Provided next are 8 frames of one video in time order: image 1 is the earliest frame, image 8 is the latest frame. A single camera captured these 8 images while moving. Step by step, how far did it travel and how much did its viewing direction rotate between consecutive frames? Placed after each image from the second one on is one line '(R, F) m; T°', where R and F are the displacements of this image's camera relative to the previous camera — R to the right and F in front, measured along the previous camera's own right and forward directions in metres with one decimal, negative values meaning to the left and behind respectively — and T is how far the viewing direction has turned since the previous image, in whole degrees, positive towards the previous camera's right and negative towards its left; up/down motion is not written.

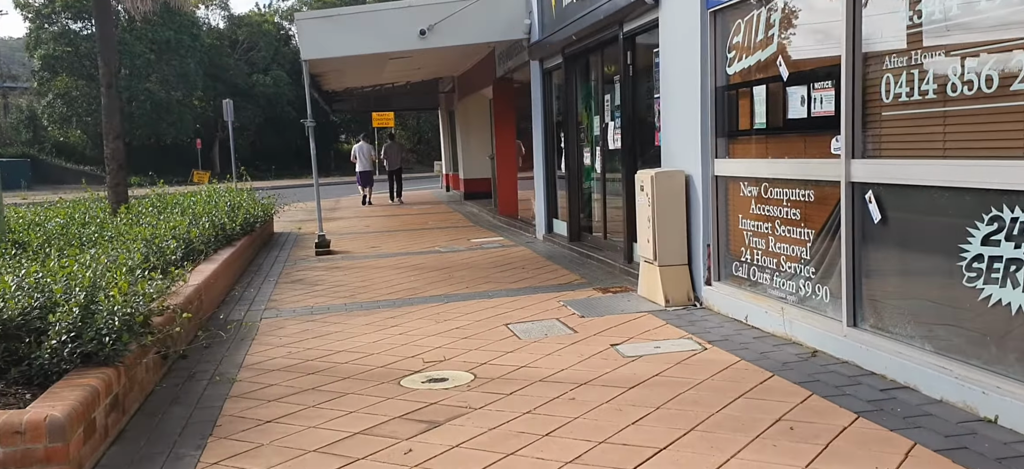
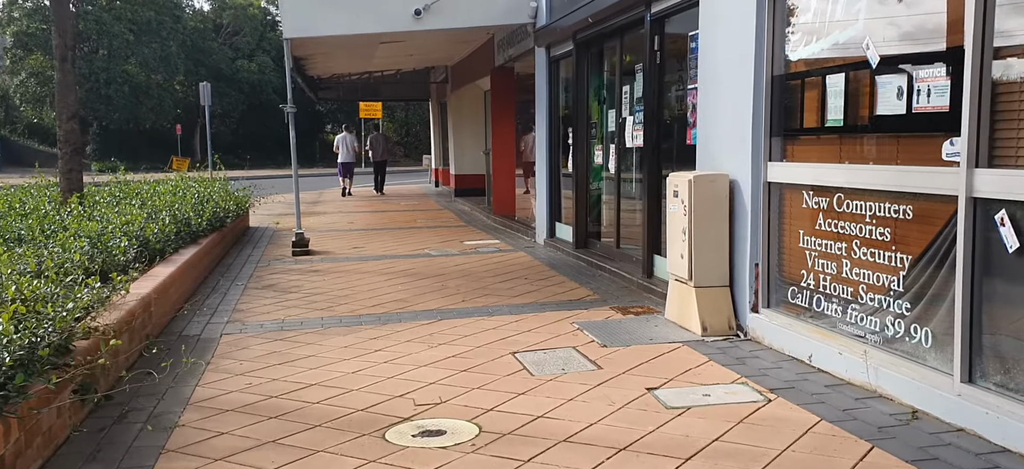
(-0.2, +1.2) m; +1°
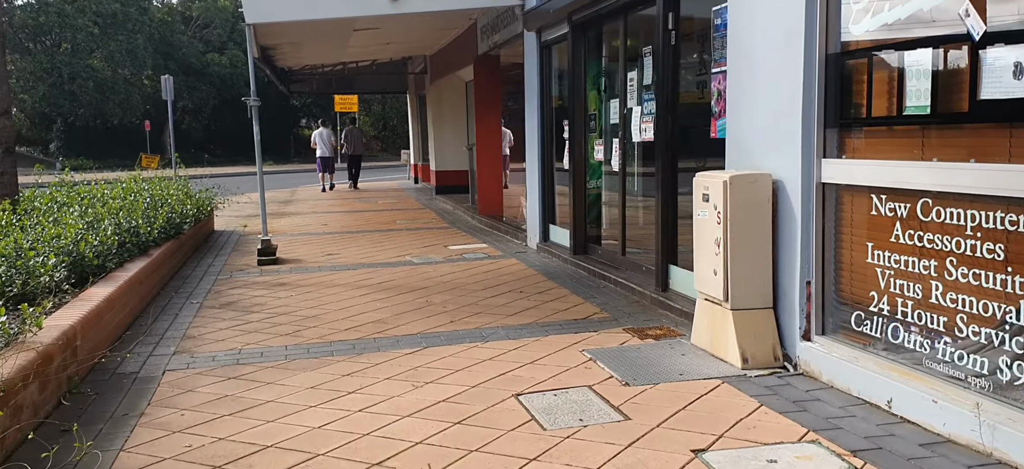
(-0.1, +1.1) m; +1°
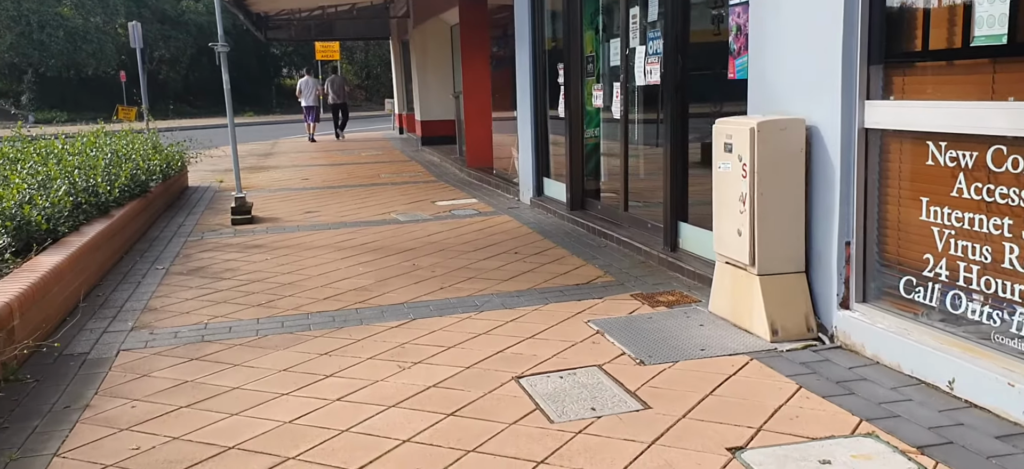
(0.0, +0.7) m; +1°
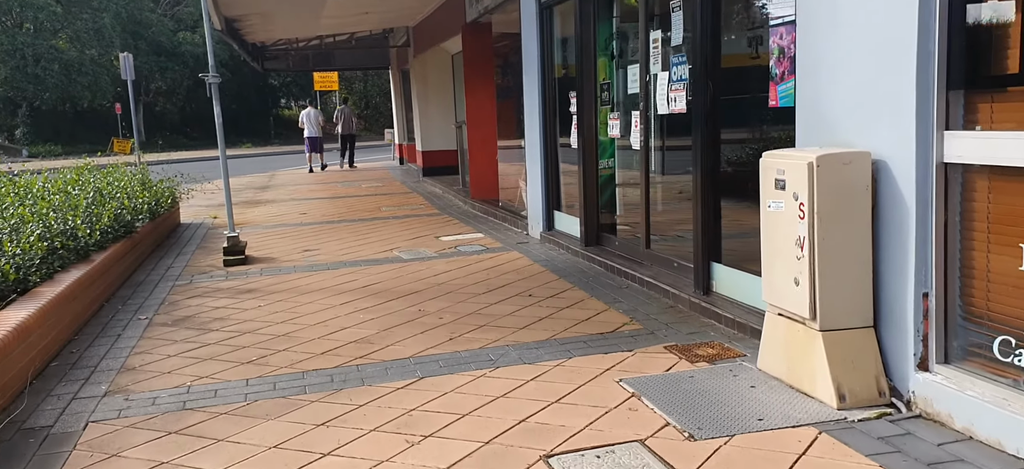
(-0.1, +0.6) m; 0°
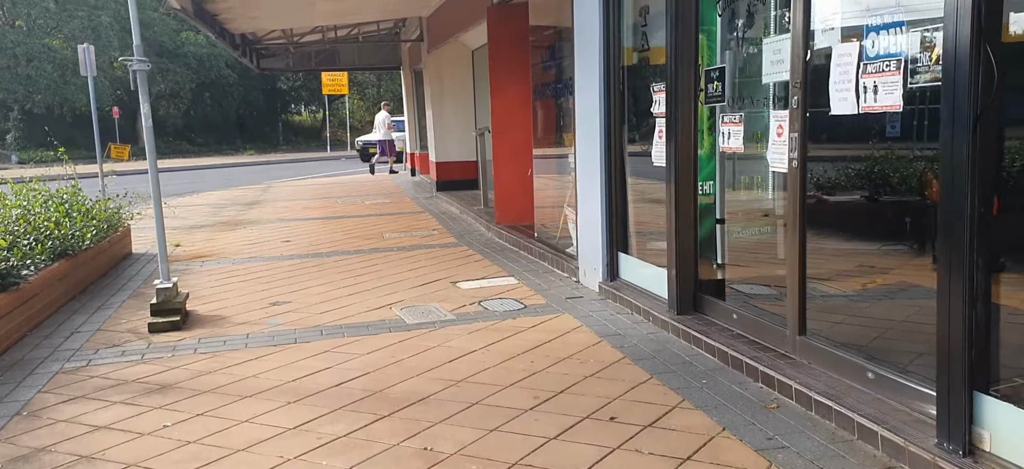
(-0.2, +2.8) m; -1°
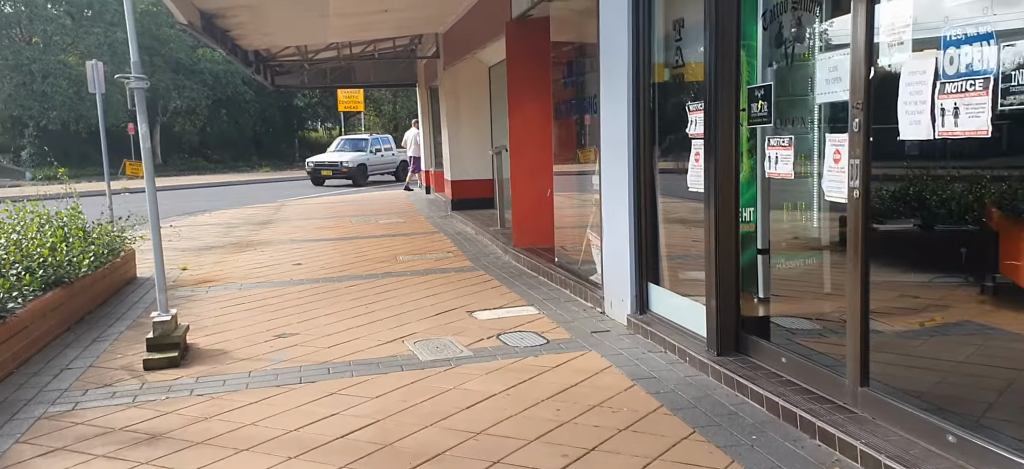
(0.0, +0.5) m; -1°
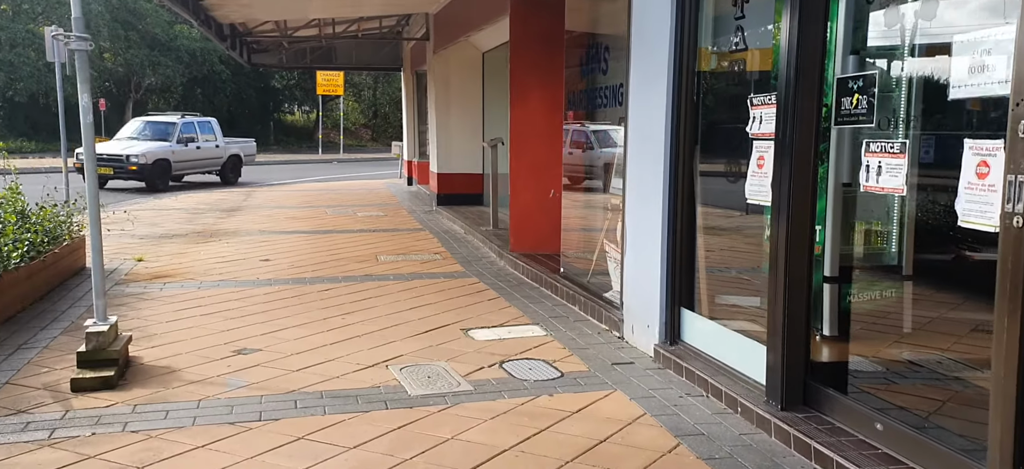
(-0.2, +1.0) m; +1°
